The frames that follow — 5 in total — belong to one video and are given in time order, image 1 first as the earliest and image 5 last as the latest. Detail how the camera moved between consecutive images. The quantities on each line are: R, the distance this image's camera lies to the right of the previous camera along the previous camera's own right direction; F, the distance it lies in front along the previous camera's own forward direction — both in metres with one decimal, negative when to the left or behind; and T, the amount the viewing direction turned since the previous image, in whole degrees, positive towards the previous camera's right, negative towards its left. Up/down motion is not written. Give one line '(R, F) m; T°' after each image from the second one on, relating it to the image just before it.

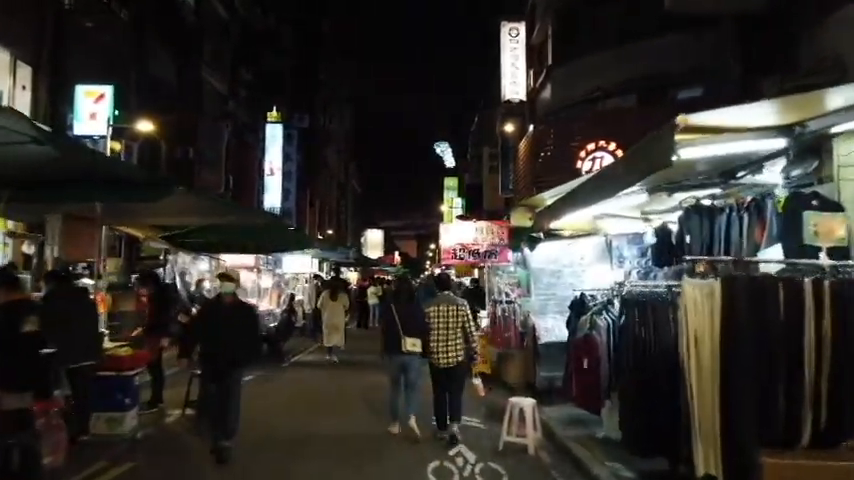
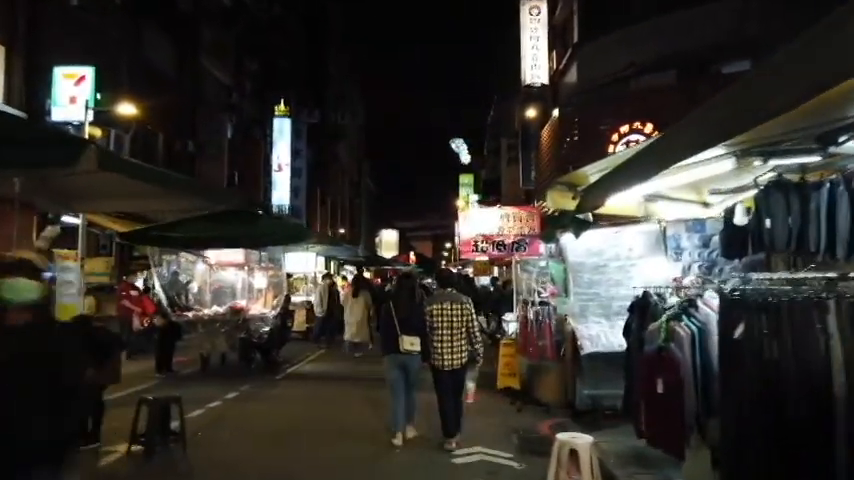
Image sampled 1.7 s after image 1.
(0.0, +2.4) m; -1°
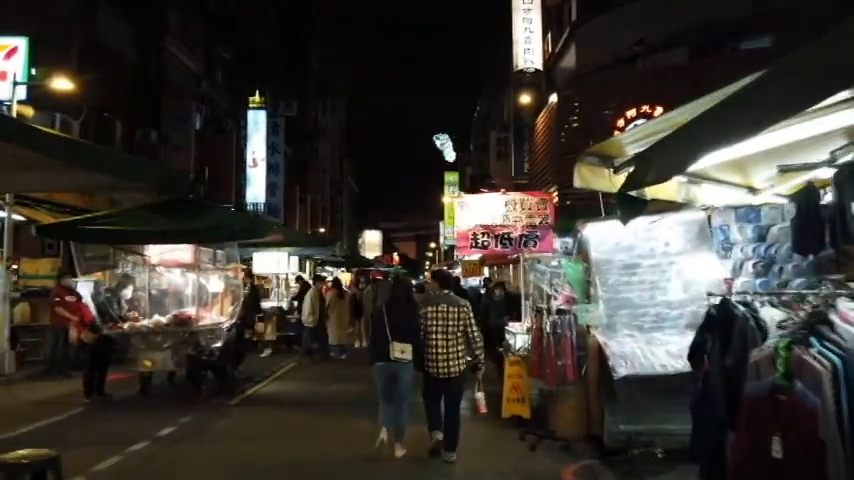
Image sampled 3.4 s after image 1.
(-0.1, +2.5) m; +2°
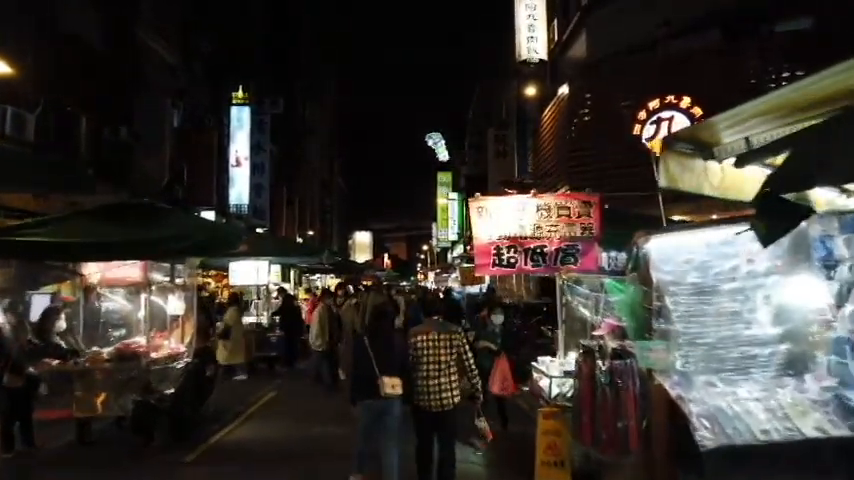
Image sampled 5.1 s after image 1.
(-0.2, +2.3) m; +1°
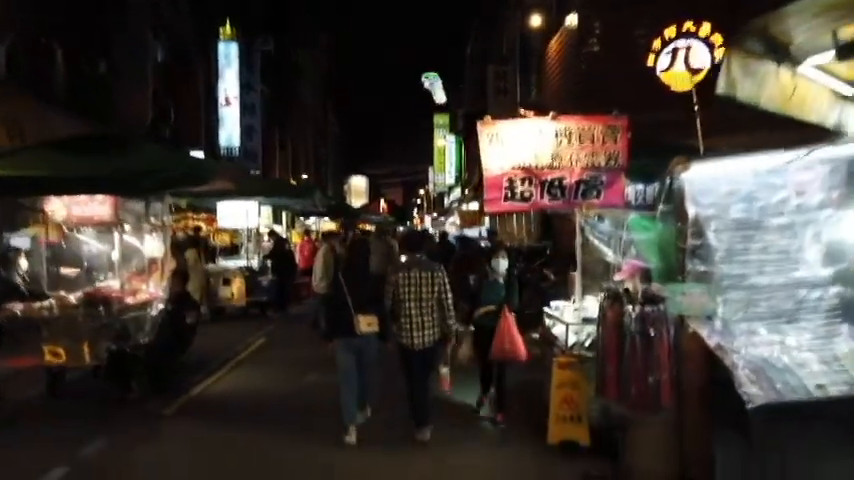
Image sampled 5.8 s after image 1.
(-0.1, +1.0) m; 0°
